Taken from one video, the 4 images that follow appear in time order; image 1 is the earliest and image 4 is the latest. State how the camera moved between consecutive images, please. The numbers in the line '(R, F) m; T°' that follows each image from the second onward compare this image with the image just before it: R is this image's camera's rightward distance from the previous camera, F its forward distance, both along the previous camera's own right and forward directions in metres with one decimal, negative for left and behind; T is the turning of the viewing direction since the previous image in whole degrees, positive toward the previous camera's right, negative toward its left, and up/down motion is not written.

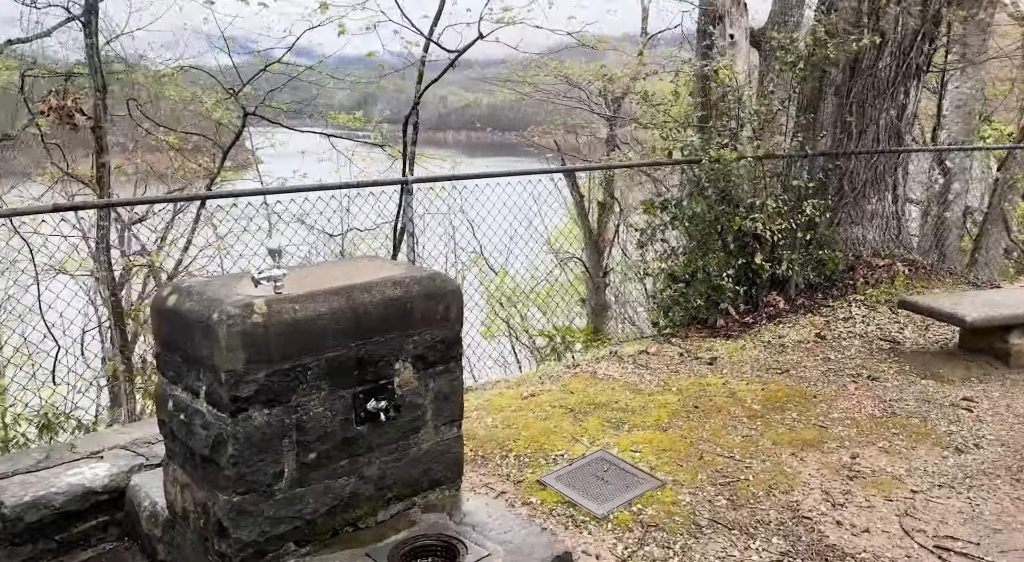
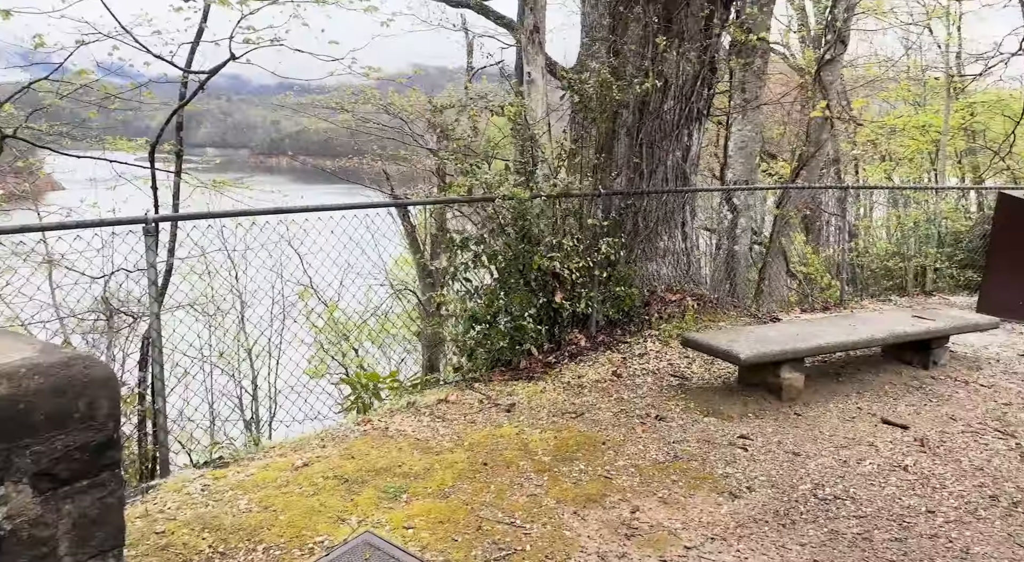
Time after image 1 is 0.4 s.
(+0.2, +0.2) m; +12°
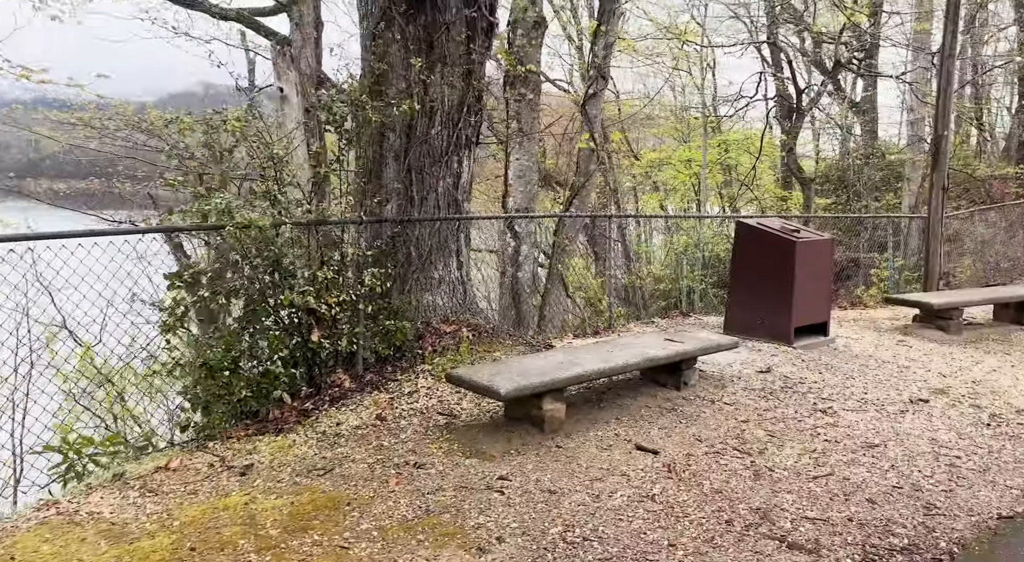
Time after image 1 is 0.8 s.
(+0.2, +0.1) m; +15°
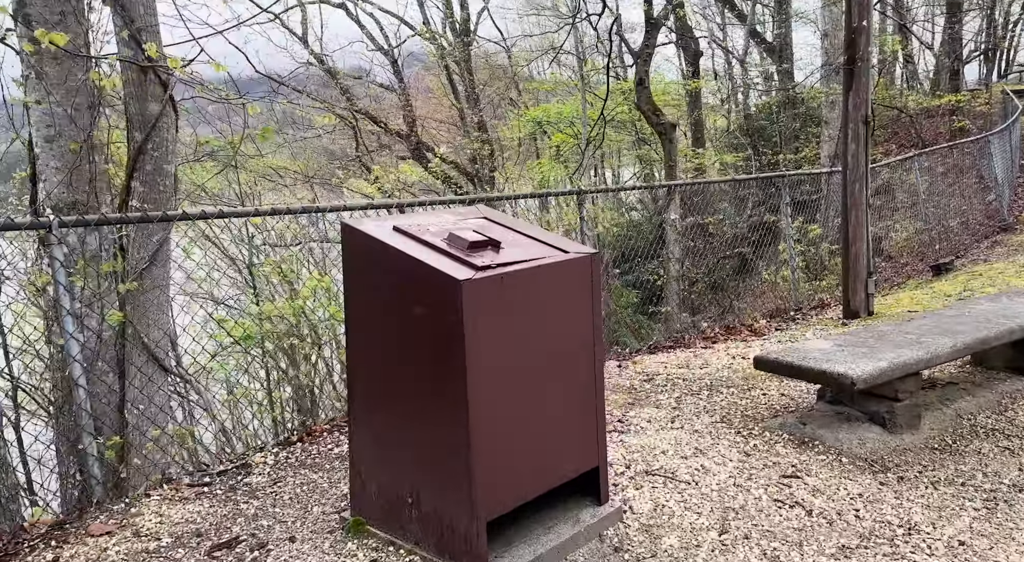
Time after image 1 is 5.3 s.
(+2.3, +4.4) m; +4°
